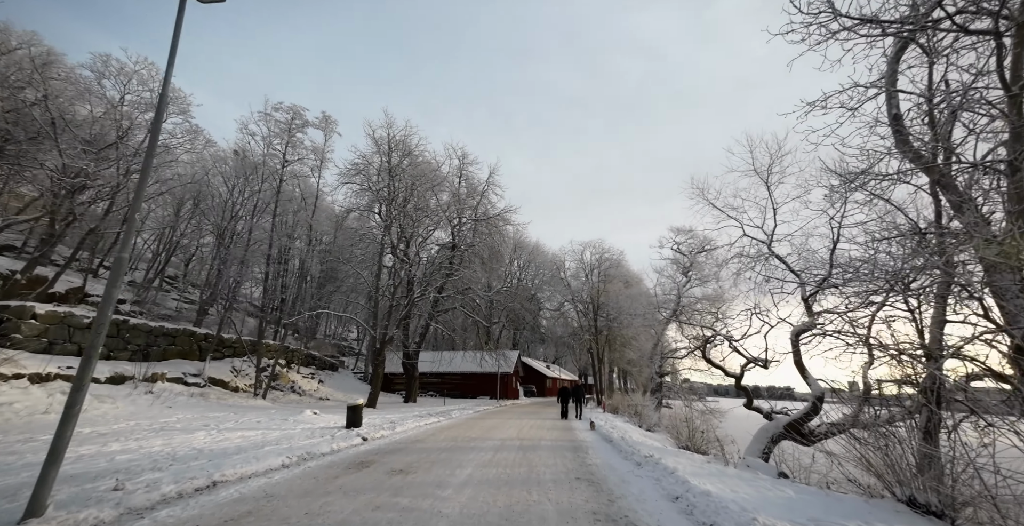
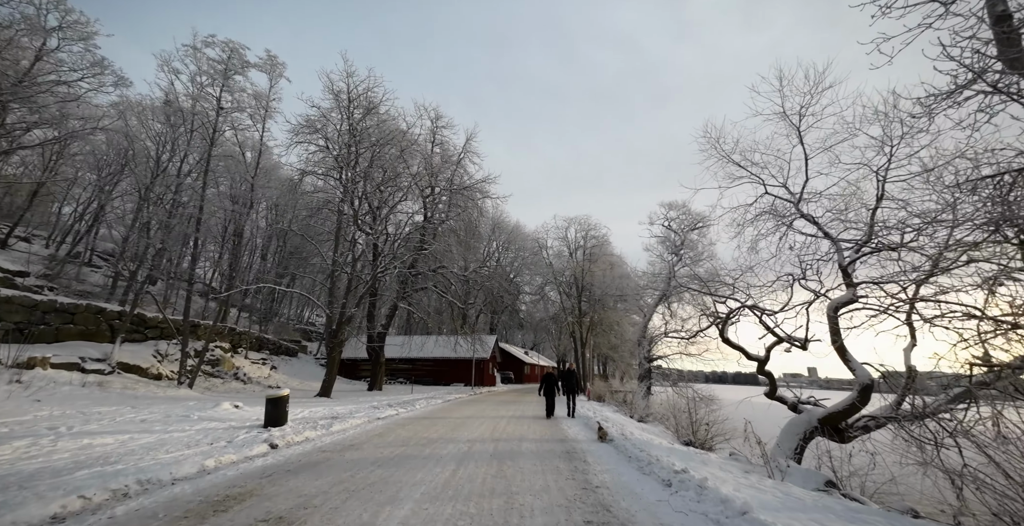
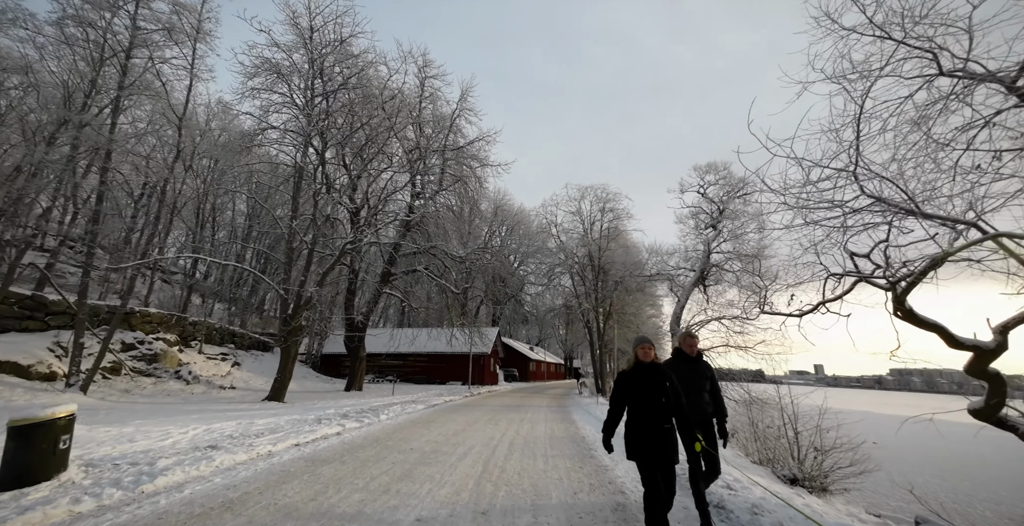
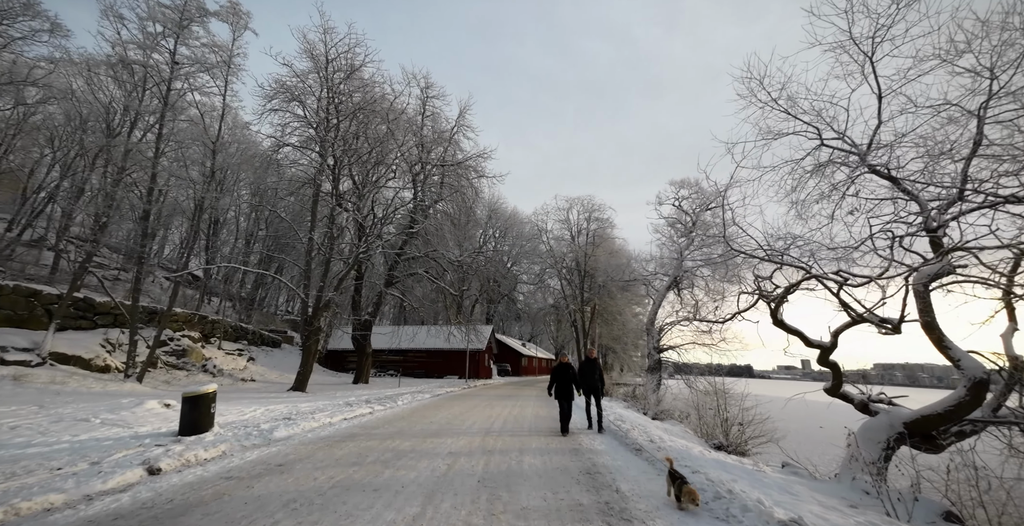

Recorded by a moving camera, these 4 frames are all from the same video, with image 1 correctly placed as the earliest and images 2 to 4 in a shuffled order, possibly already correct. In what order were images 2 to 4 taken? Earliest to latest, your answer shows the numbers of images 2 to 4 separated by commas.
2, 4, 3
